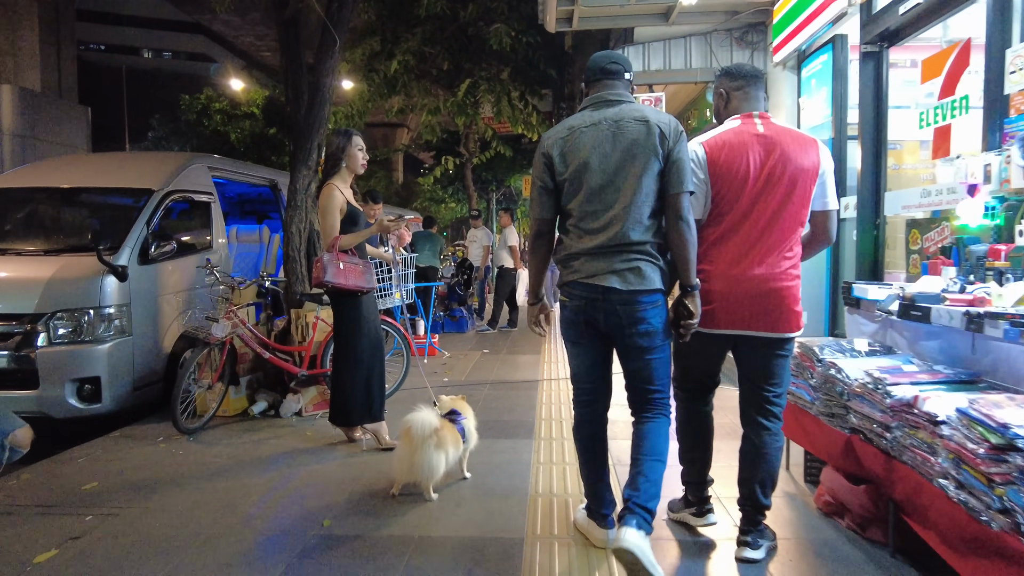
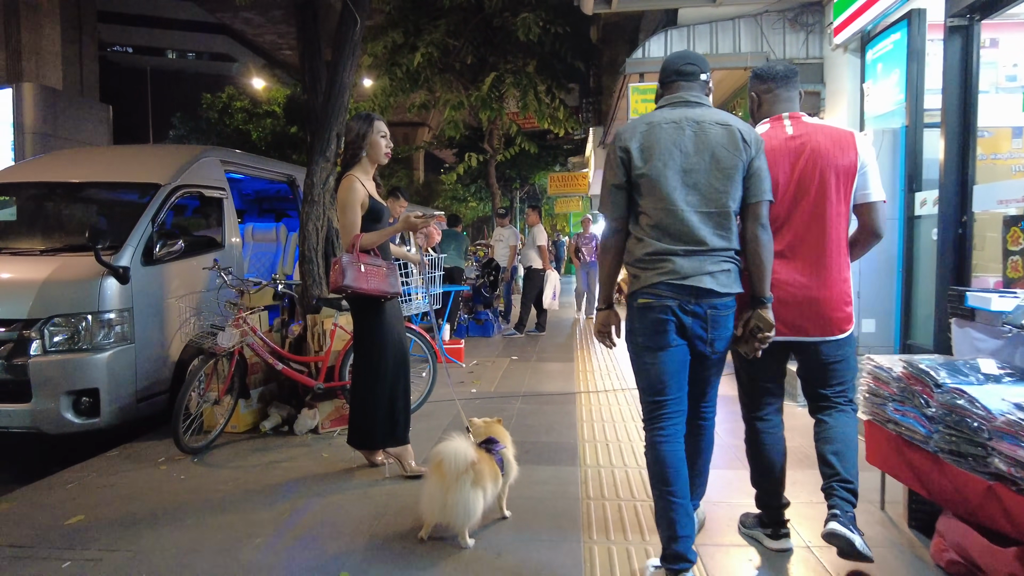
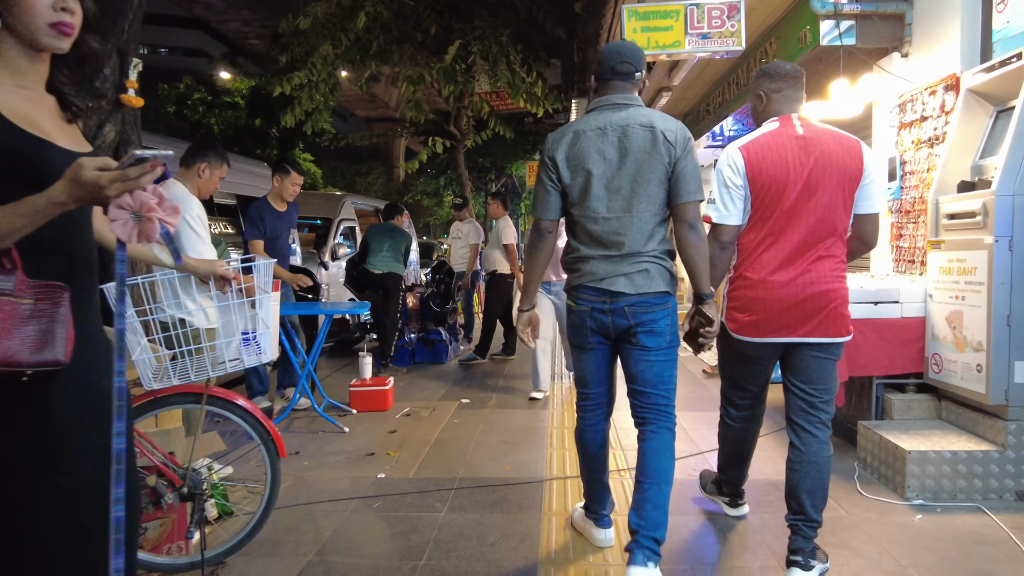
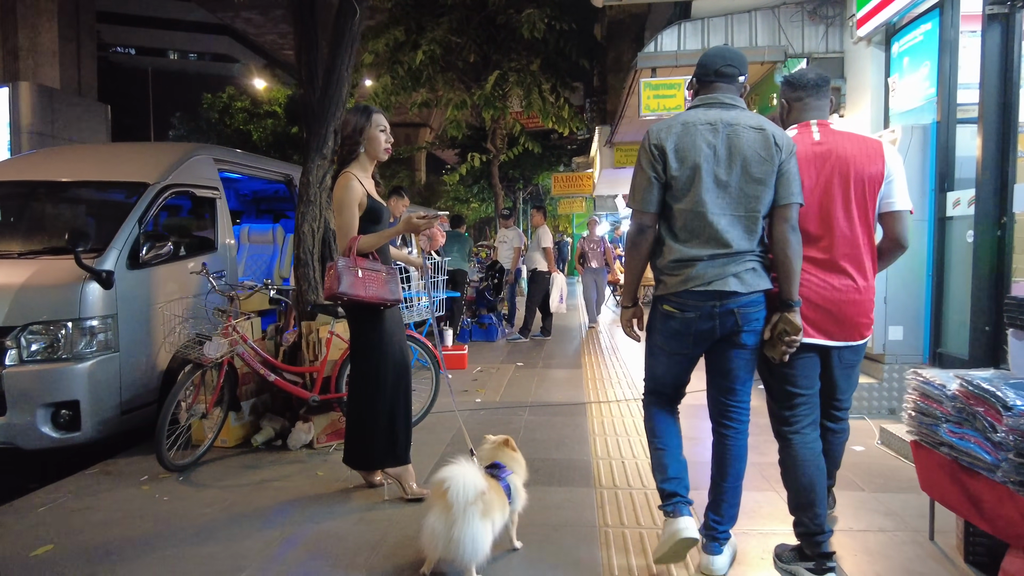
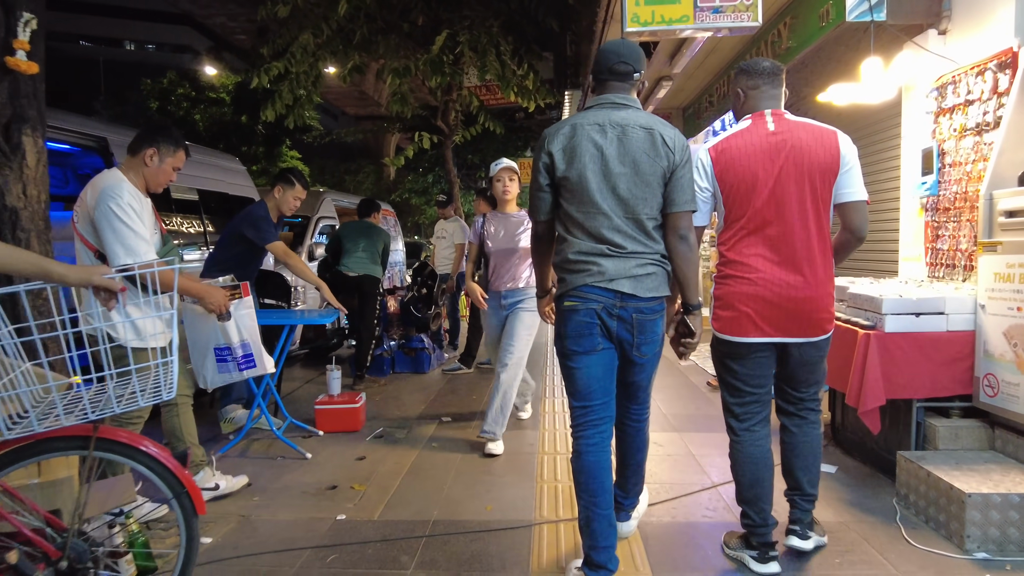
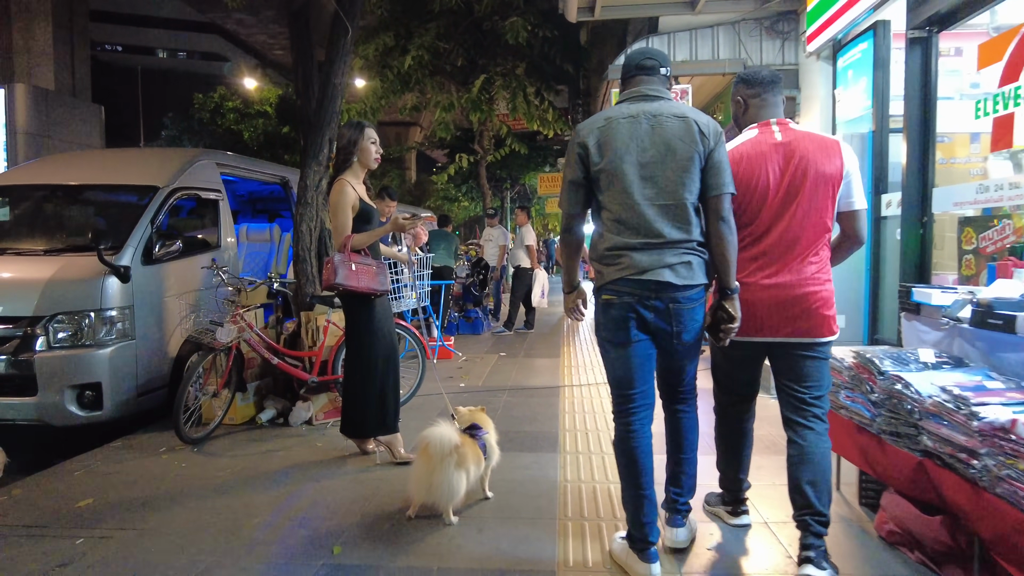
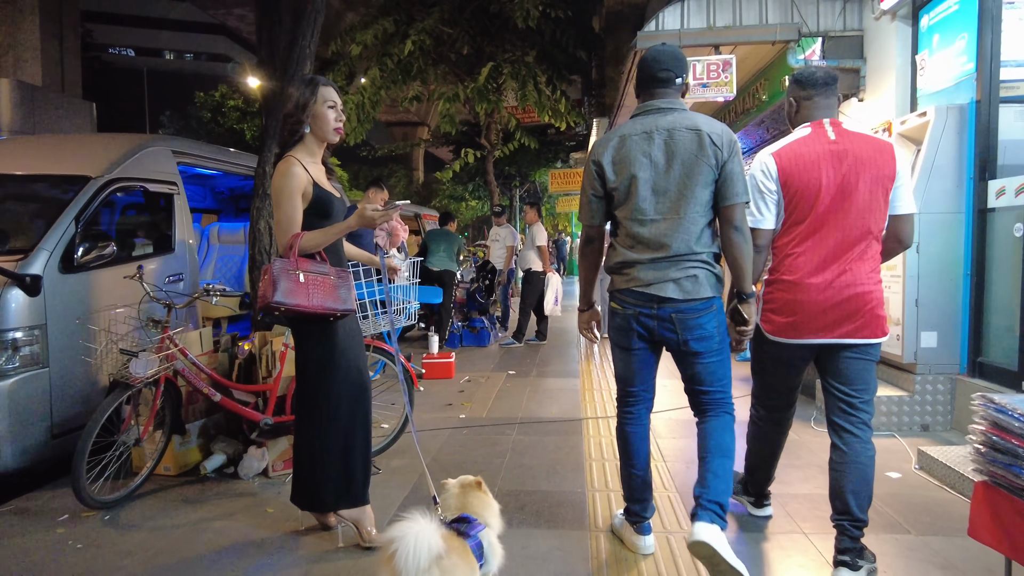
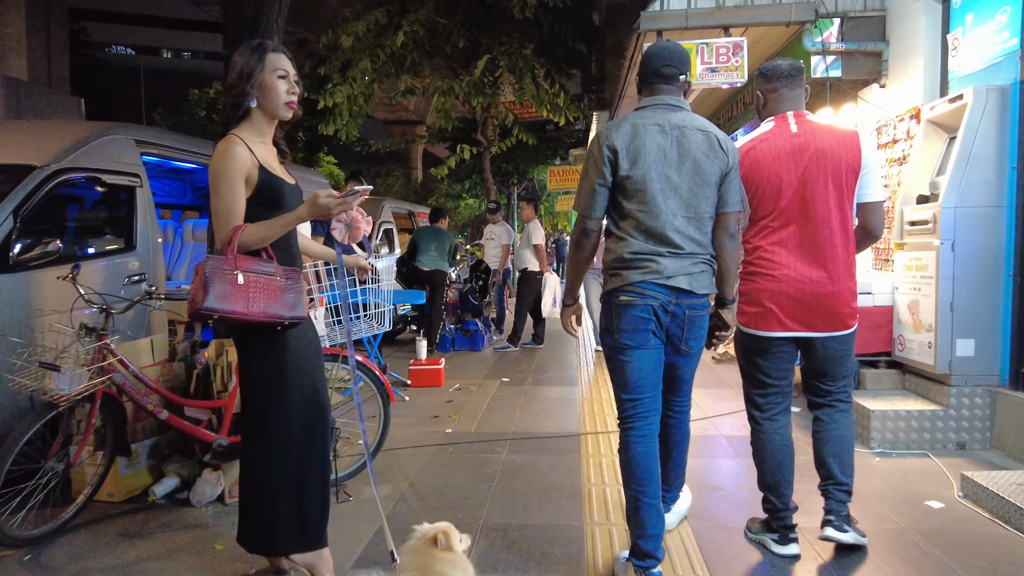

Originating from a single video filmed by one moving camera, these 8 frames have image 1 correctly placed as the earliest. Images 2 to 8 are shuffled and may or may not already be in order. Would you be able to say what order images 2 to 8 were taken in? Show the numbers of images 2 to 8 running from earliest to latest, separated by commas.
6, 2, 4, 7, 8, 3, 5
